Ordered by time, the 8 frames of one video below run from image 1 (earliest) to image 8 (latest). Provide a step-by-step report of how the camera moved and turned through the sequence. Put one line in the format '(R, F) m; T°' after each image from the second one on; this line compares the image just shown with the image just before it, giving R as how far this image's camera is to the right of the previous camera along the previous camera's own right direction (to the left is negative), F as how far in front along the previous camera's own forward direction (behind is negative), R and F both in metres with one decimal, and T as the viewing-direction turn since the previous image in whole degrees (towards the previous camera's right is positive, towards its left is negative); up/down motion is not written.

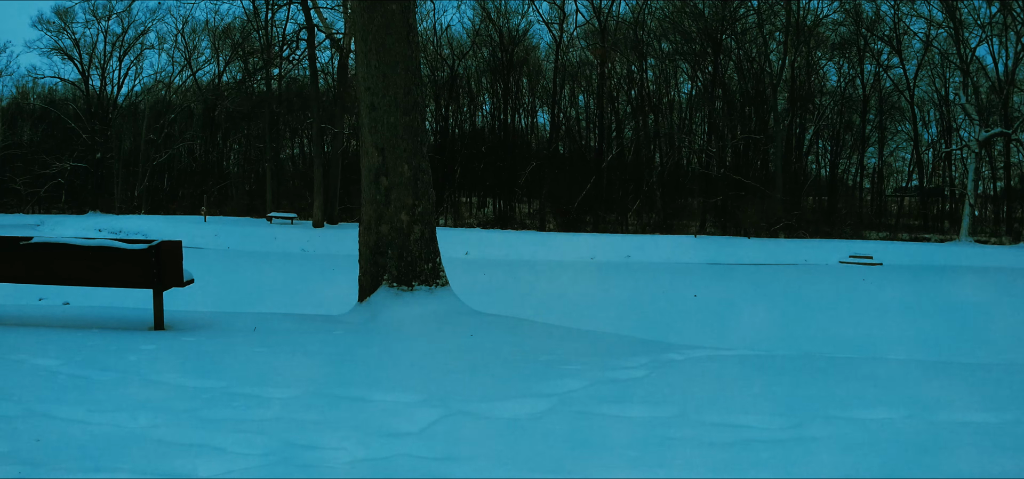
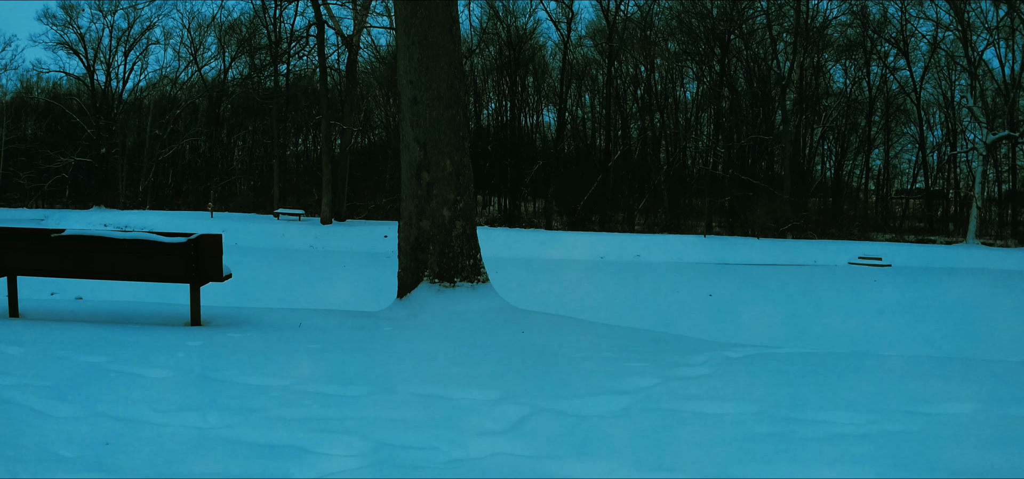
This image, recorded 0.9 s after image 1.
(-0.3, +0.1) m; 0°
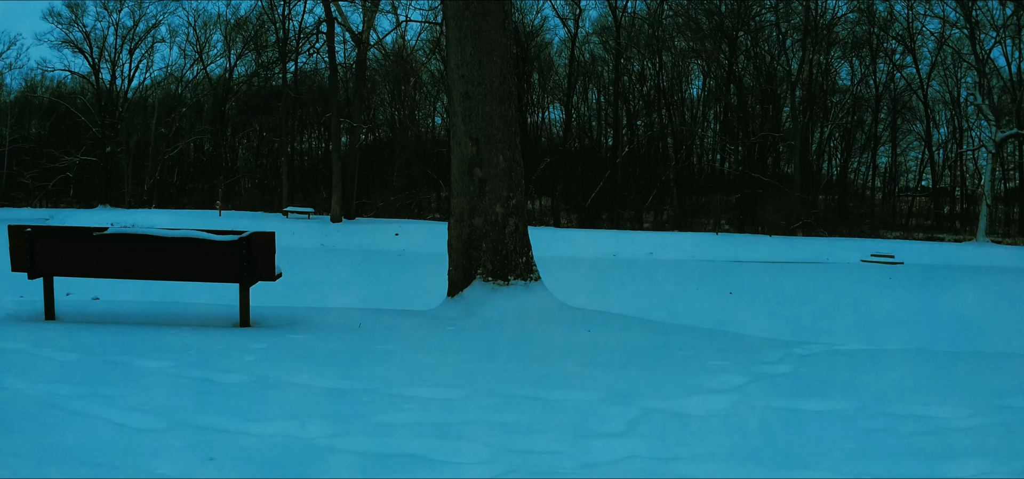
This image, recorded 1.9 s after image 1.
(-0.4, +0.1) m; 0°
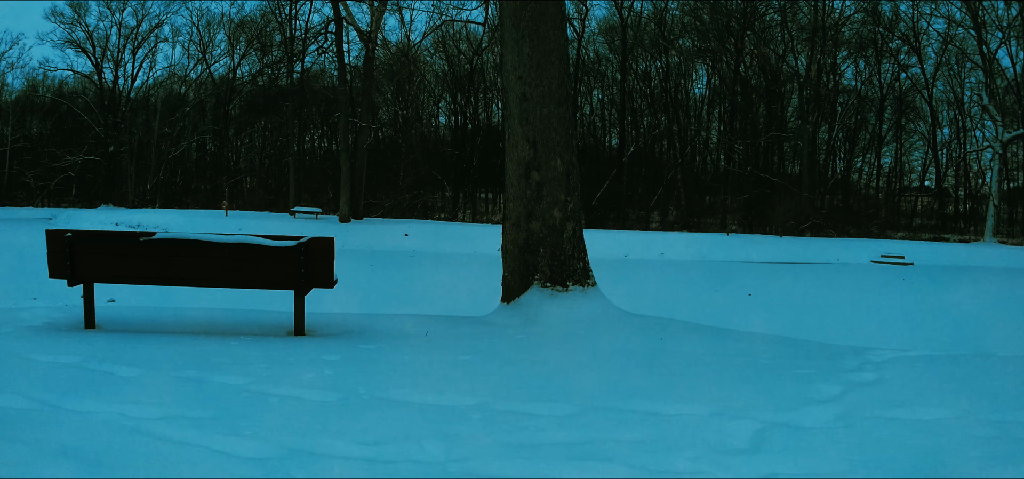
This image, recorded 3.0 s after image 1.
(-0.5, +0.1) m; 0°
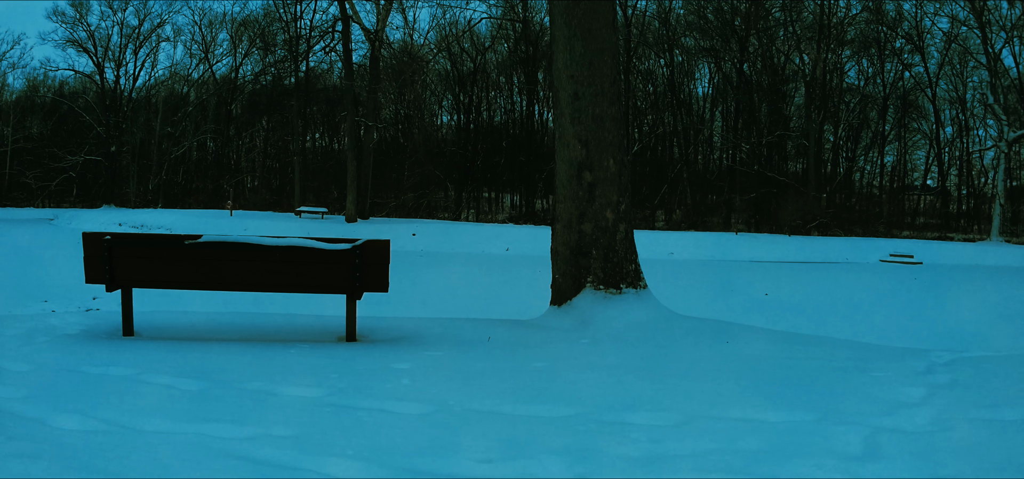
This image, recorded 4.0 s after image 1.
(-0.4, +0.1) m; 0°
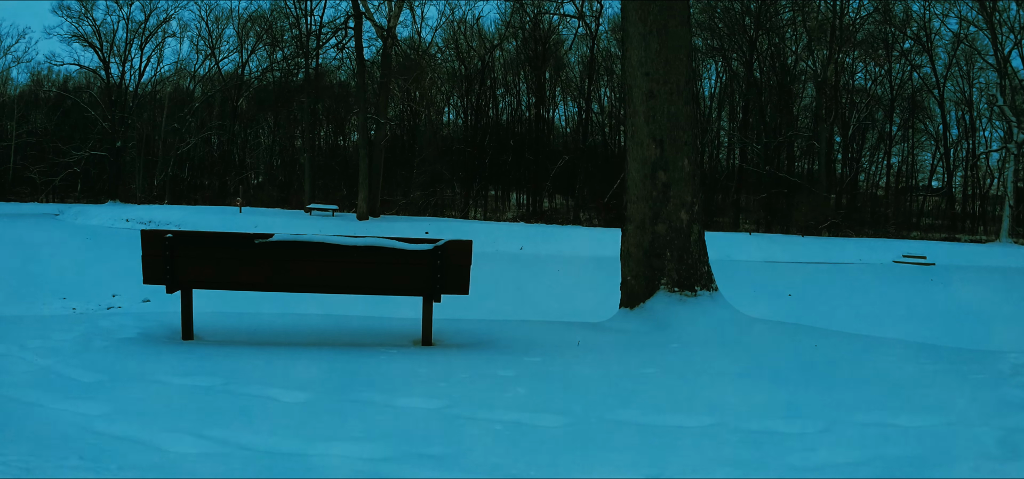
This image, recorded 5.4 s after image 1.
(-0.5, +0.1) m; 0°
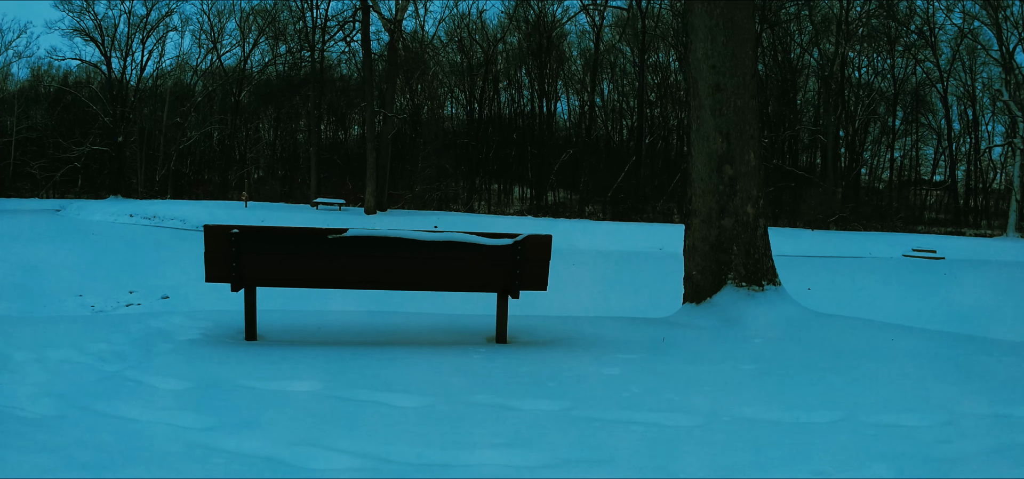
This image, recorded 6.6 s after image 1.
(-0.5, 0.0) m; +1°
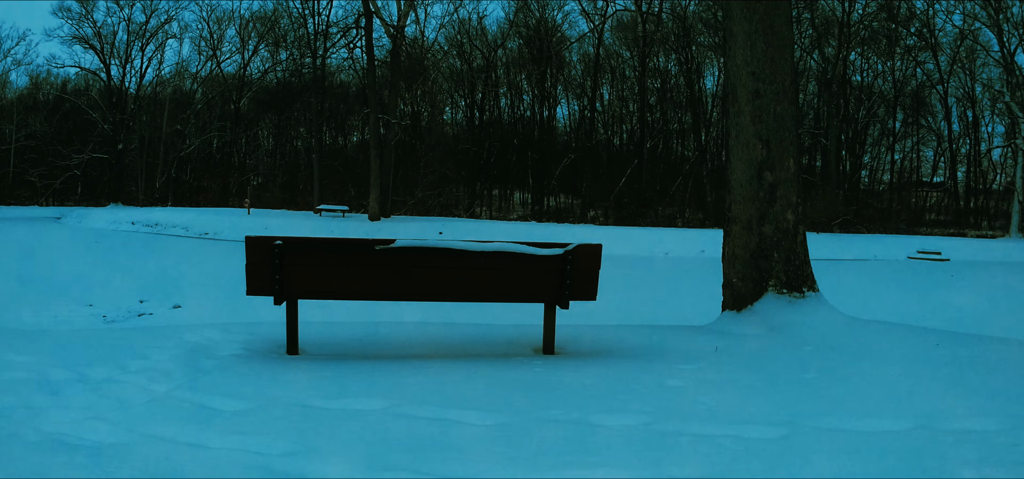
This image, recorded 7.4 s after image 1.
(-0.3, 0.0) m; 0°
